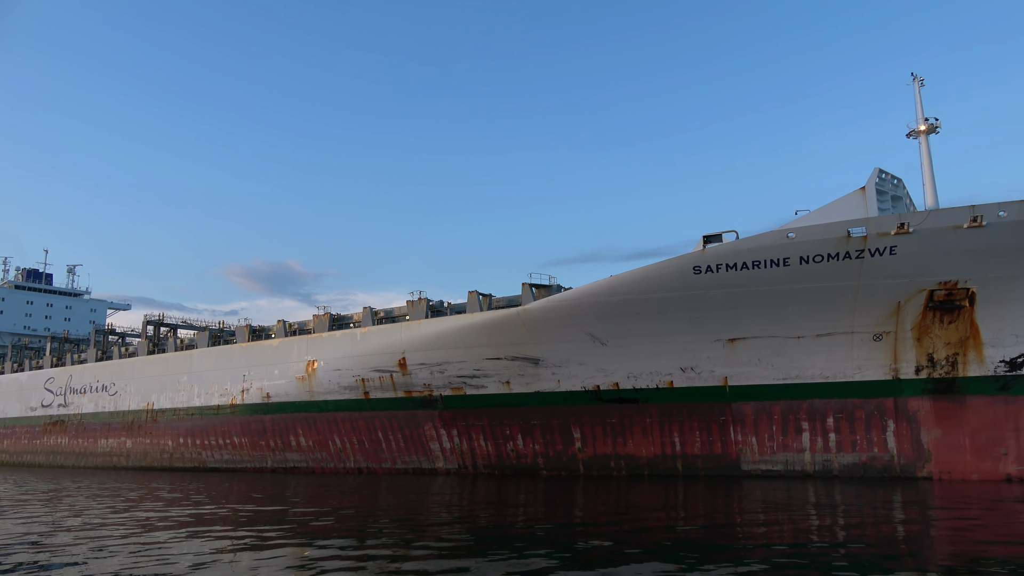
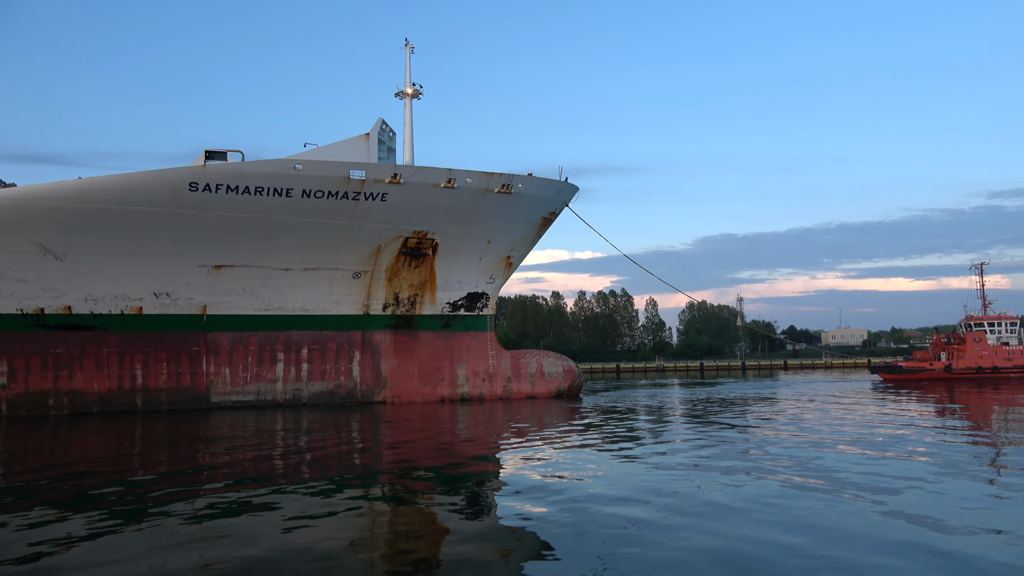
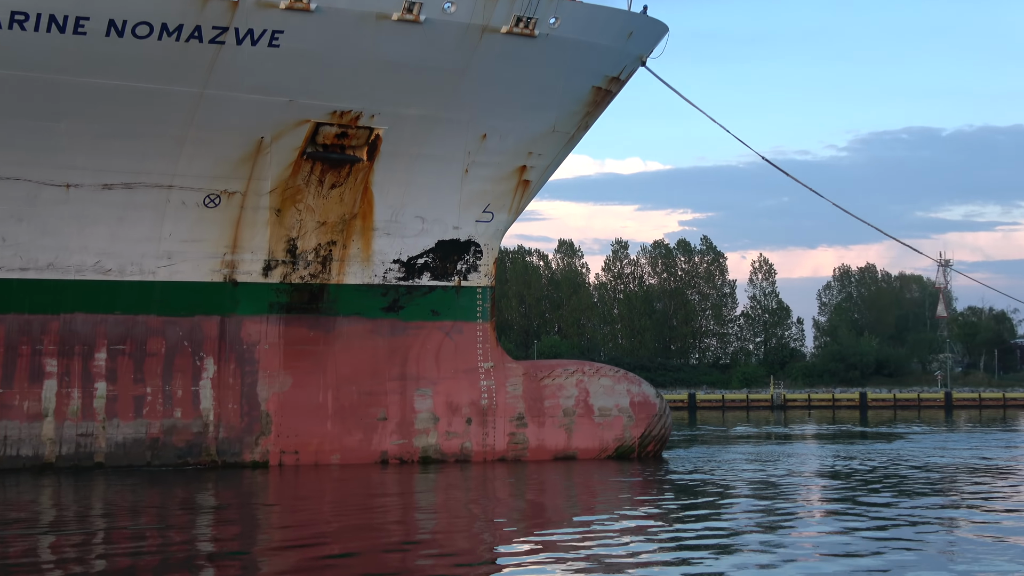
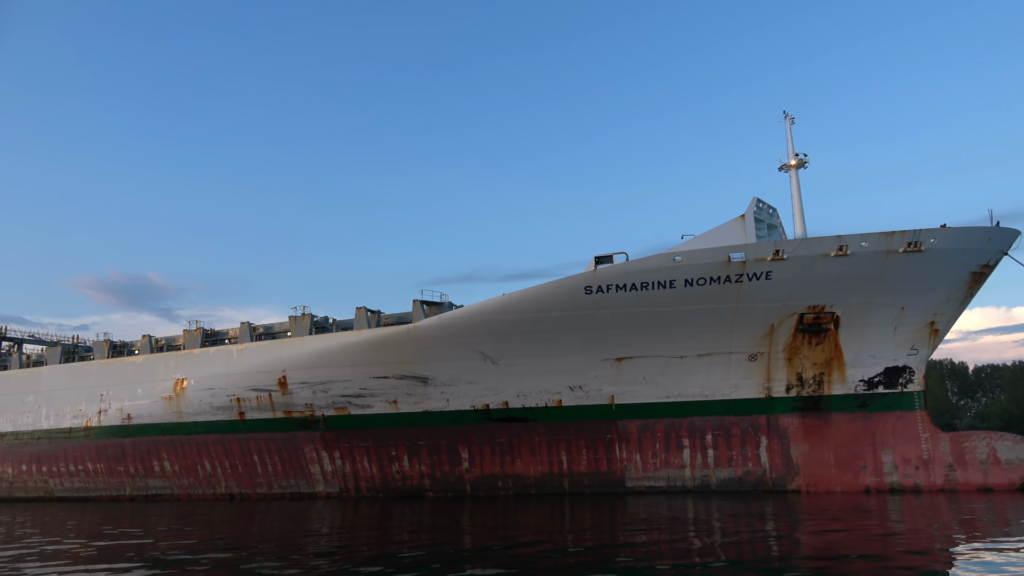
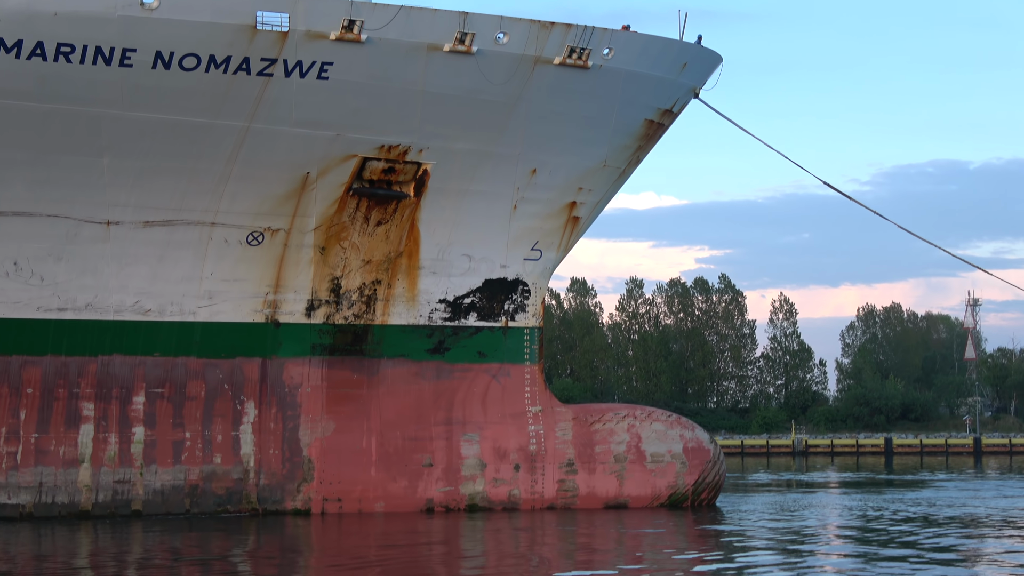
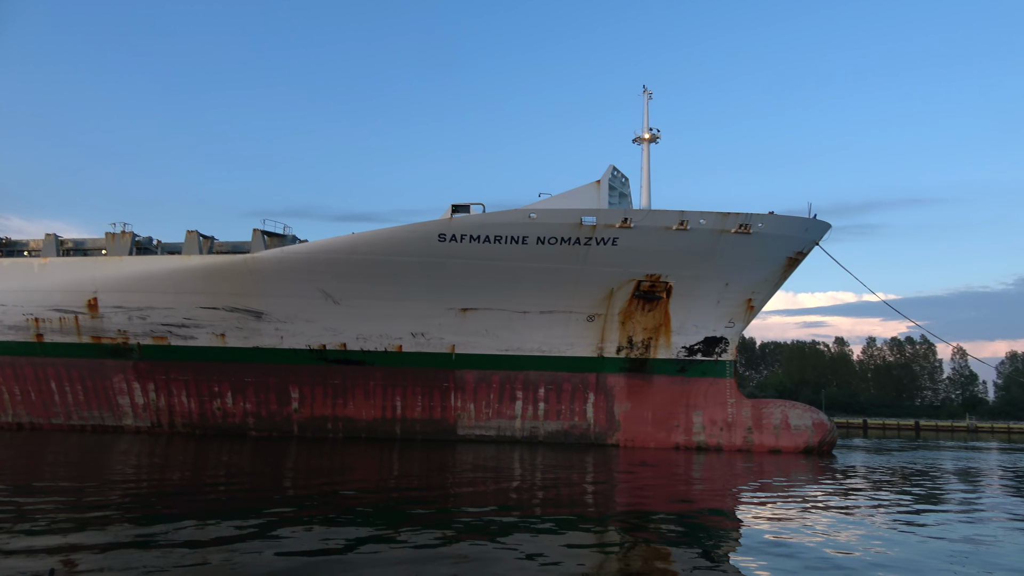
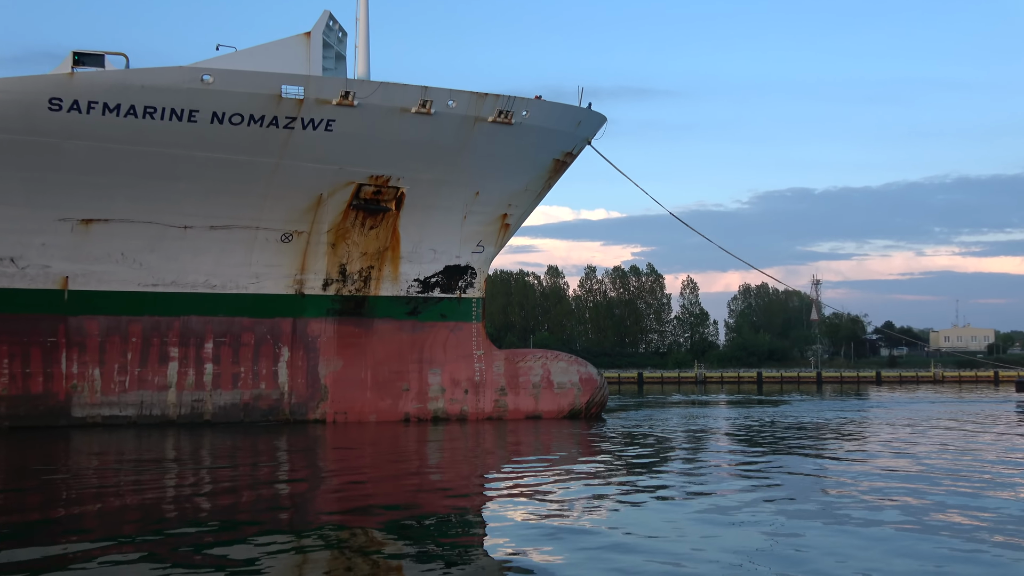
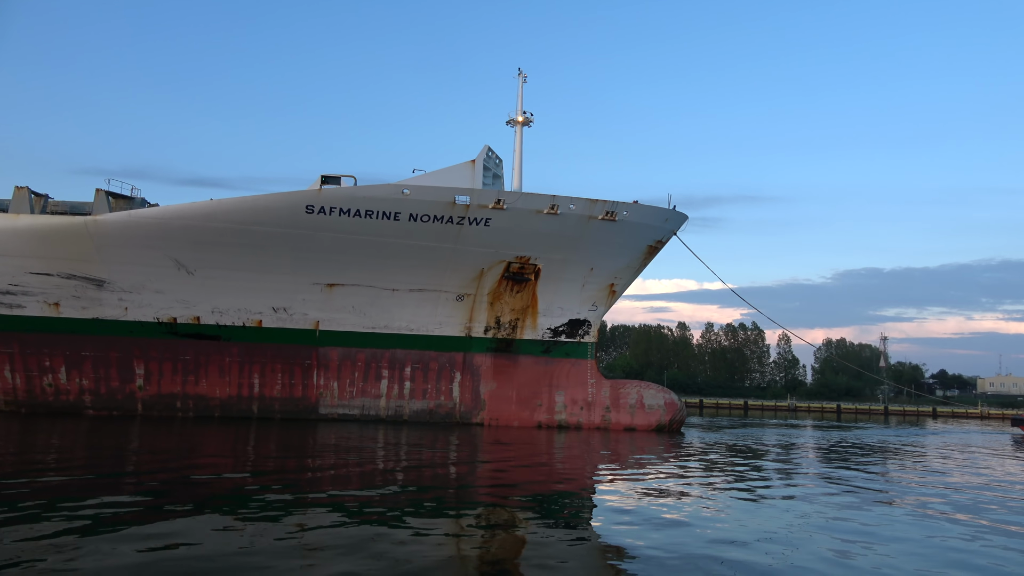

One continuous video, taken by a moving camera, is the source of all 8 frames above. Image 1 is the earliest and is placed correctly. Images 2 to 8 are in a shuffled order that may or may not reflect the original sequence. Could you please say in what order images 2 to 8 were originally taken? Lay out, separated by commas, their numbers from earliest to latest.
4, 6, 8, 2, 7, 3, 5
